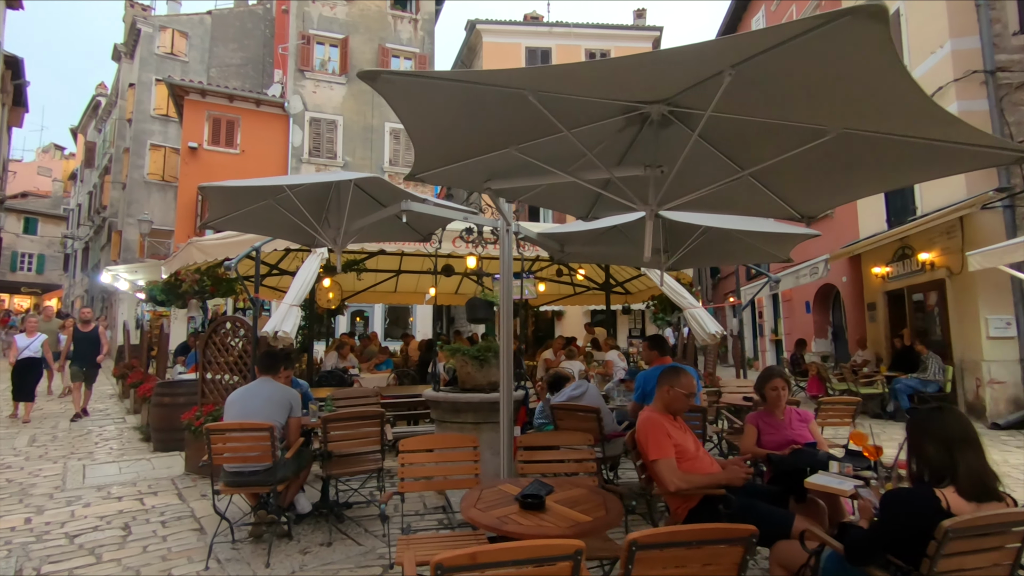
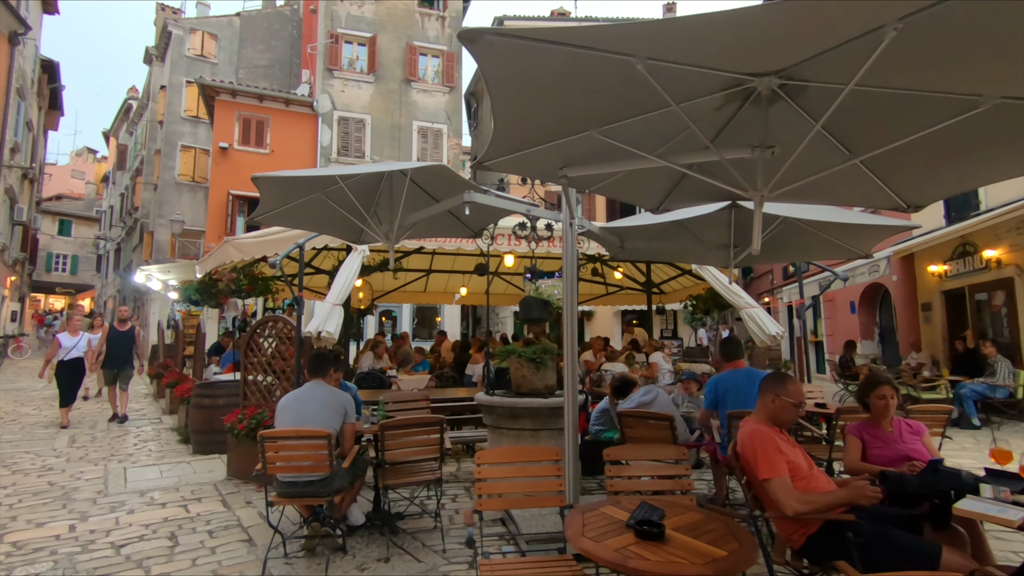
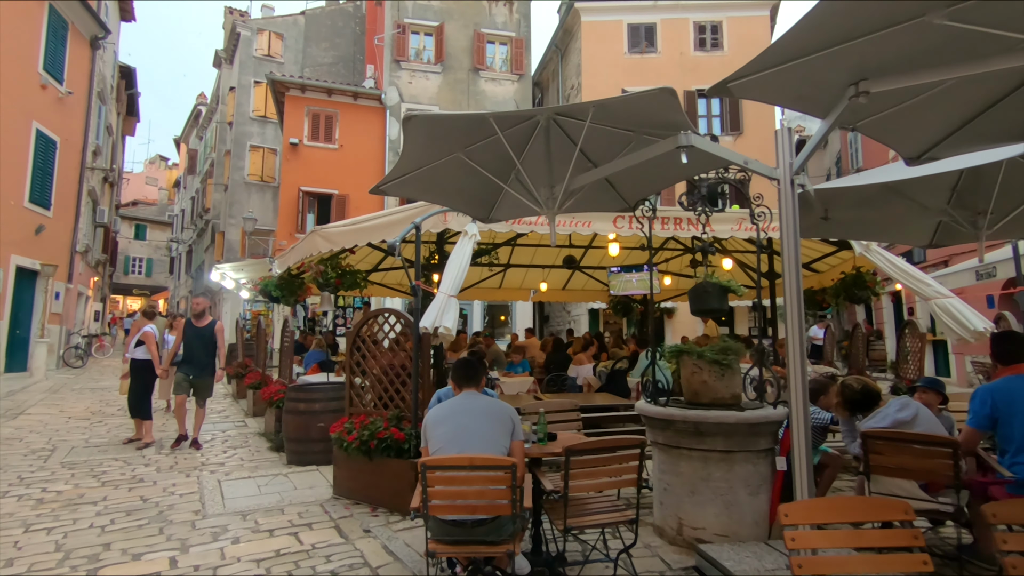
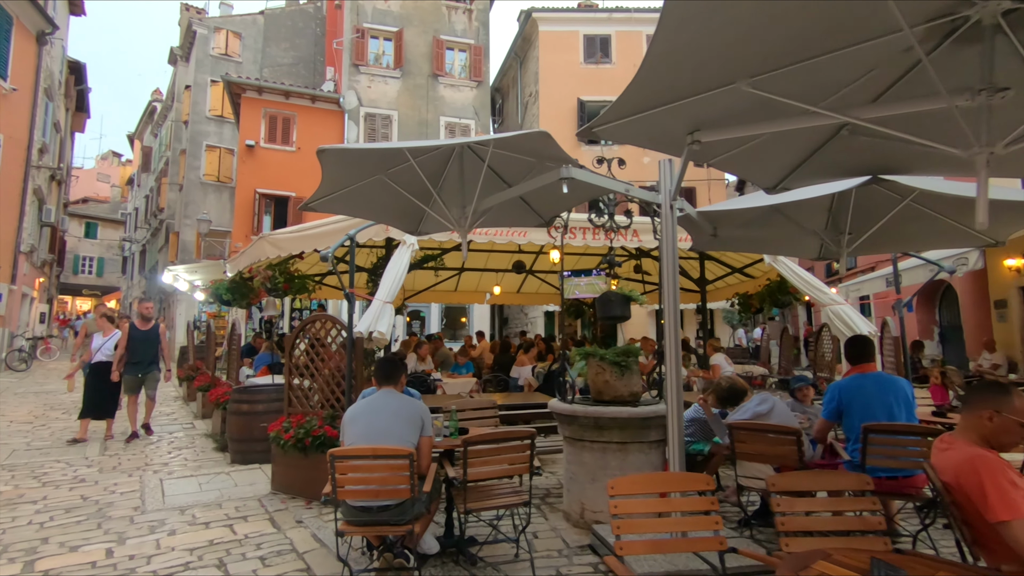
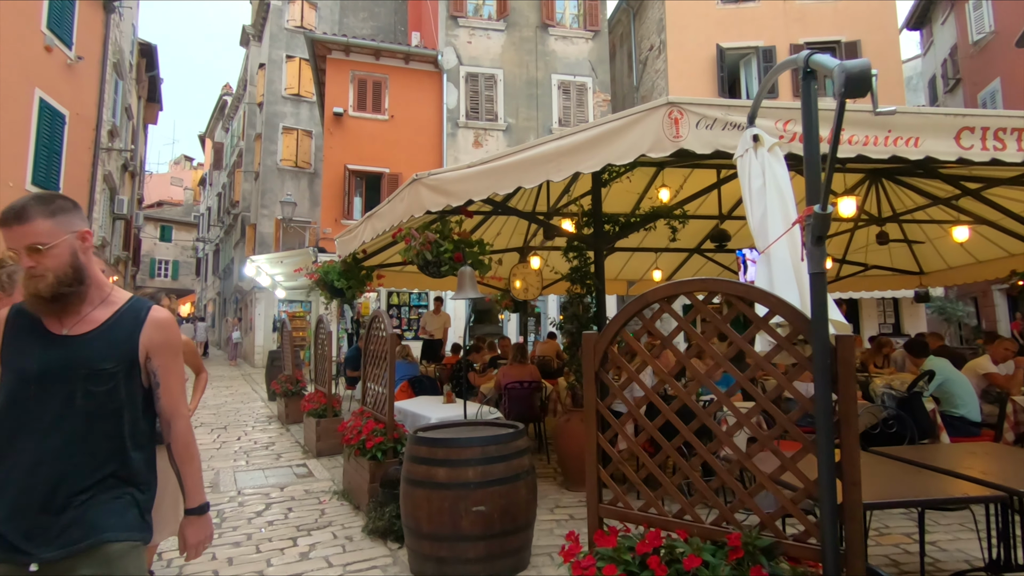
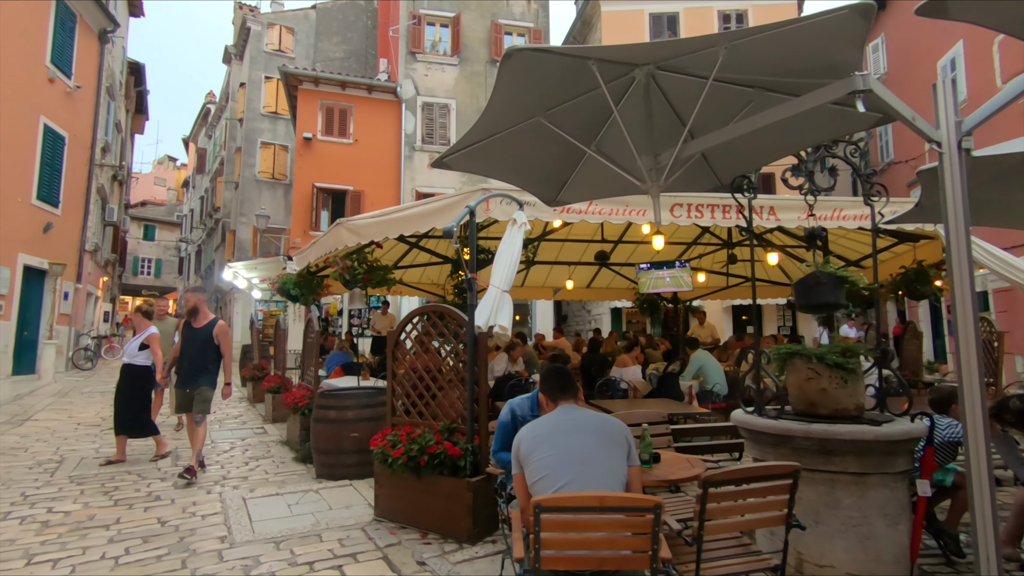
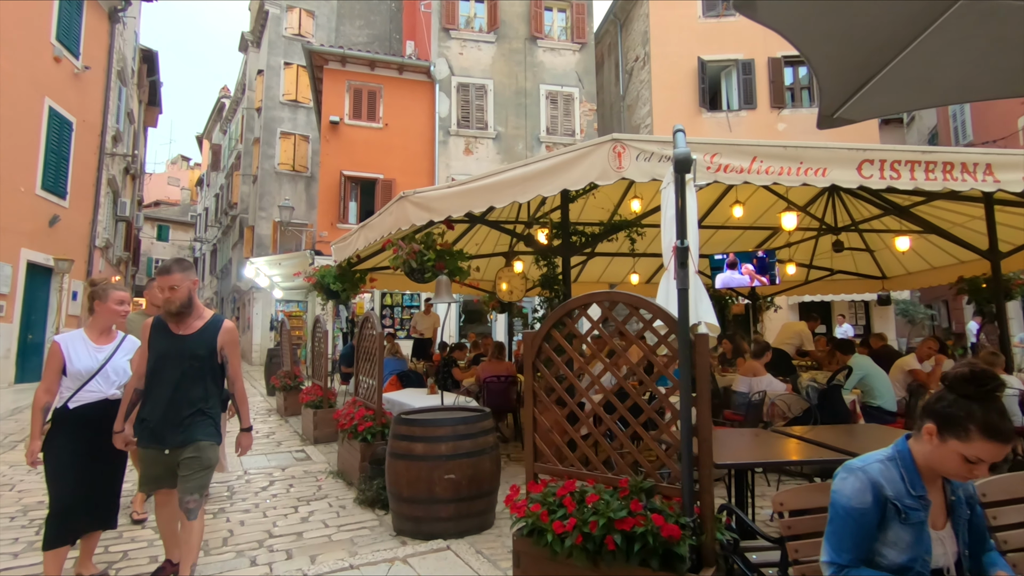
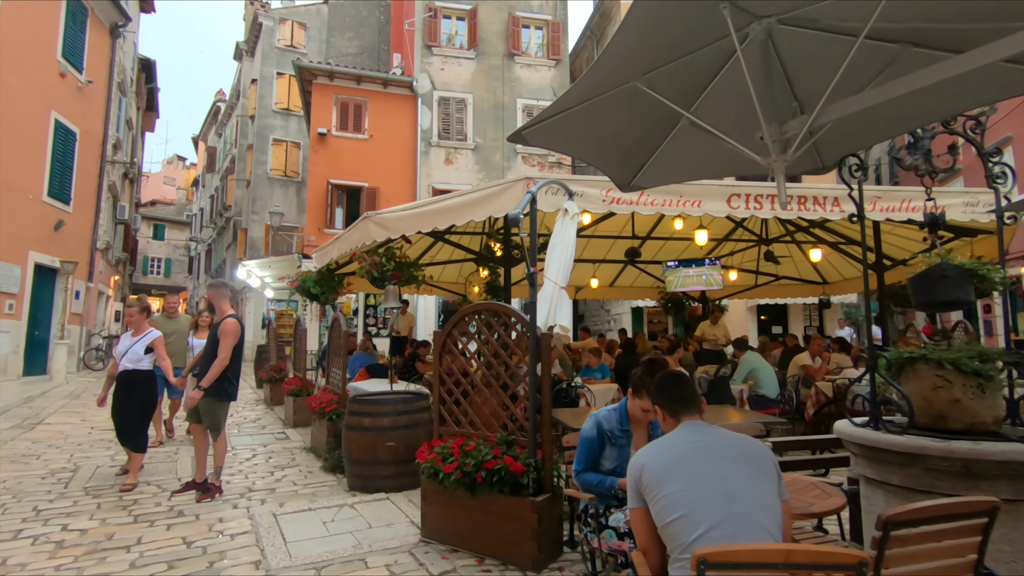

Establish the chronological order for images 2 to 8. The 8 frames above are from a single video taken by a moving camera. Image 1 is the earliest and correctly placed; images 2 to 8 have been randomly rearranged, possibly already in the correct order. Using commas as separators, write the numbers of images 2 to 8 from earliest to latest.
2, 4, 3, 6, 8, 7, 5
